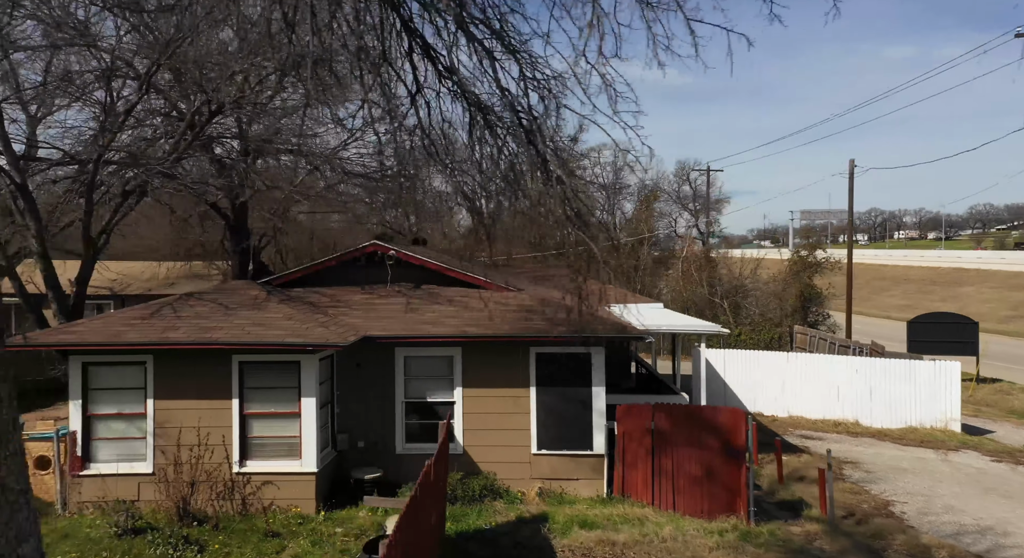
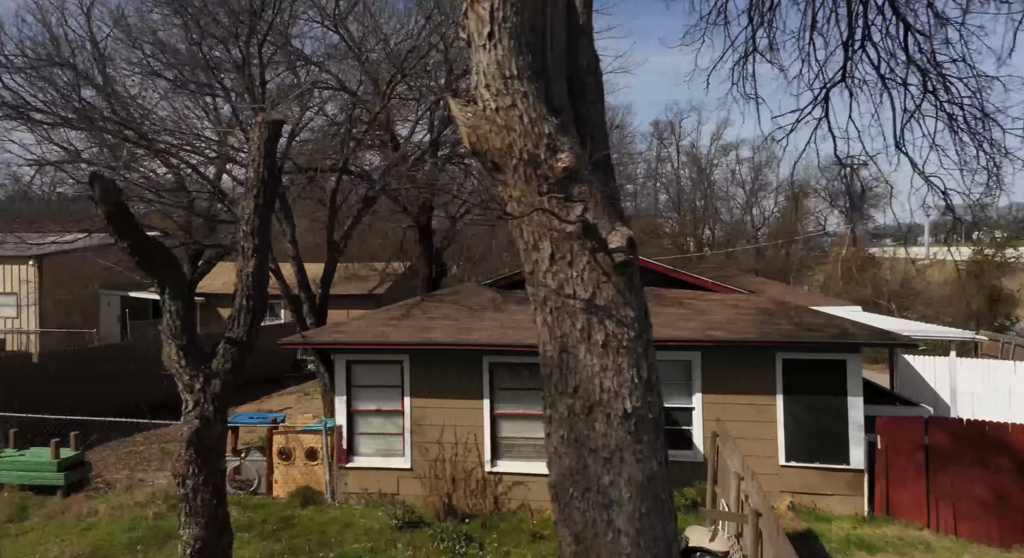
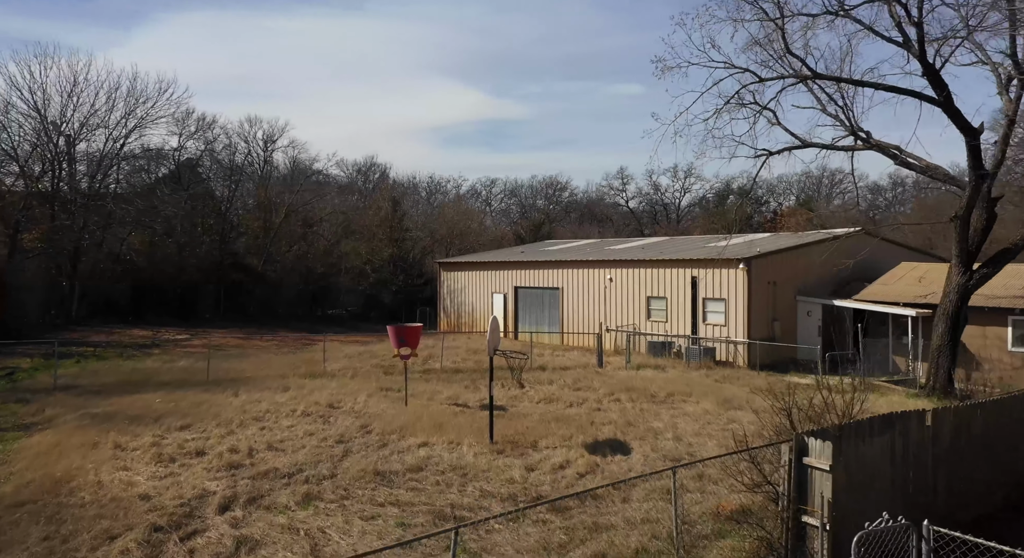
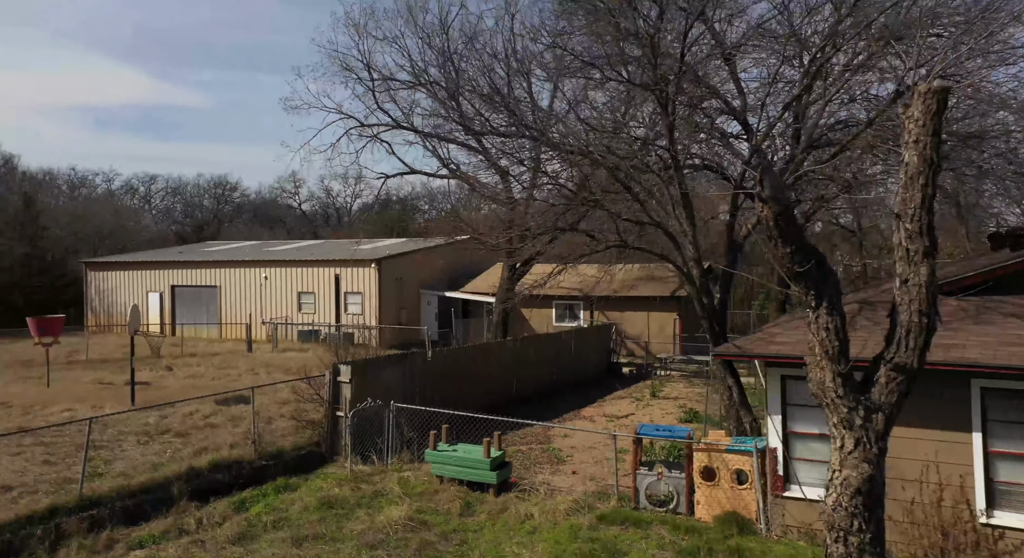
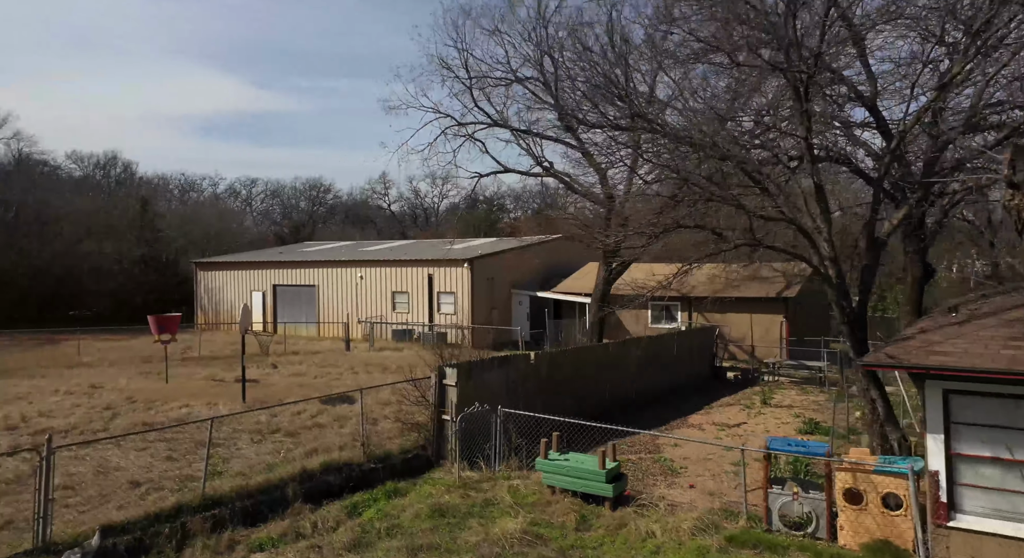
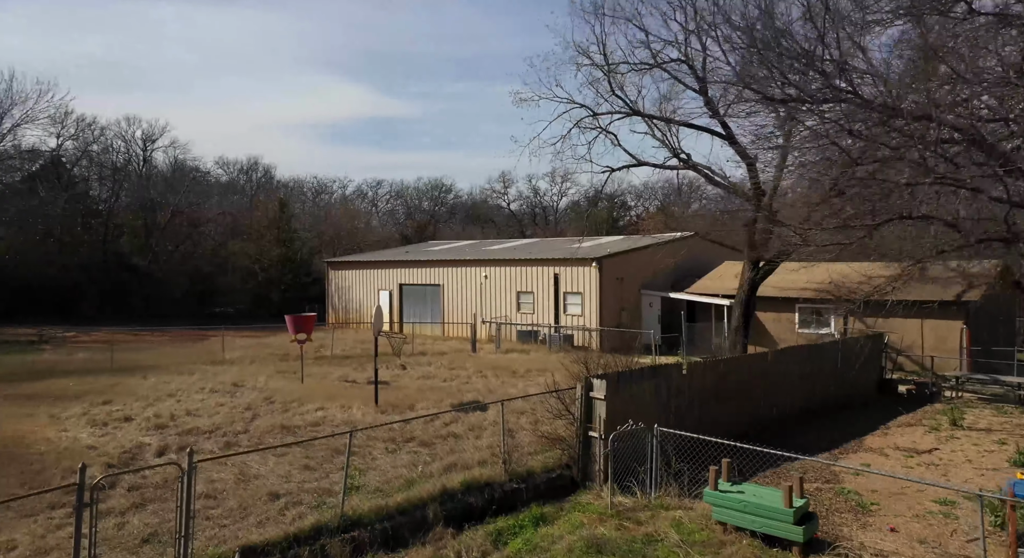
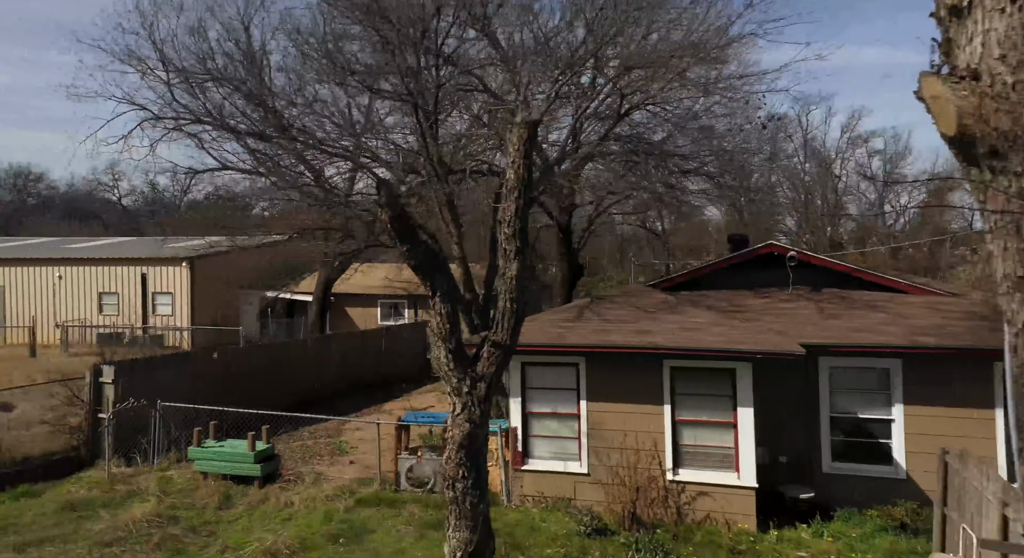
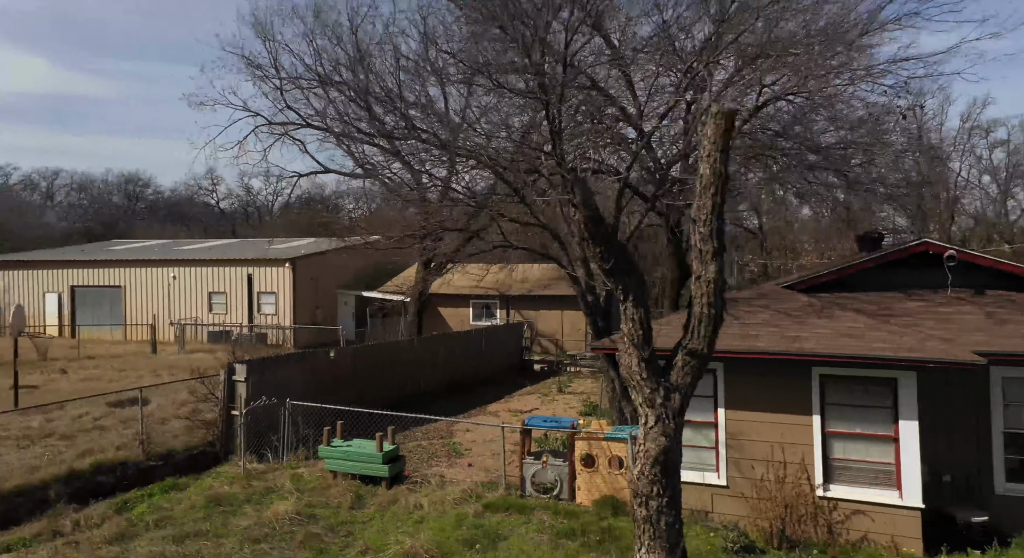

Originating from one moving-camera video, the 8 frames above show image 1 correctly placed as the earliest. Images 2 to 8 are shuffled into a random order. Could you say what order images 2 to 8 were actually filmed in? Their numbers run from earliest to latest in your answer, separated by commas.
2, 7, 8, 4, 5, 6, 3
